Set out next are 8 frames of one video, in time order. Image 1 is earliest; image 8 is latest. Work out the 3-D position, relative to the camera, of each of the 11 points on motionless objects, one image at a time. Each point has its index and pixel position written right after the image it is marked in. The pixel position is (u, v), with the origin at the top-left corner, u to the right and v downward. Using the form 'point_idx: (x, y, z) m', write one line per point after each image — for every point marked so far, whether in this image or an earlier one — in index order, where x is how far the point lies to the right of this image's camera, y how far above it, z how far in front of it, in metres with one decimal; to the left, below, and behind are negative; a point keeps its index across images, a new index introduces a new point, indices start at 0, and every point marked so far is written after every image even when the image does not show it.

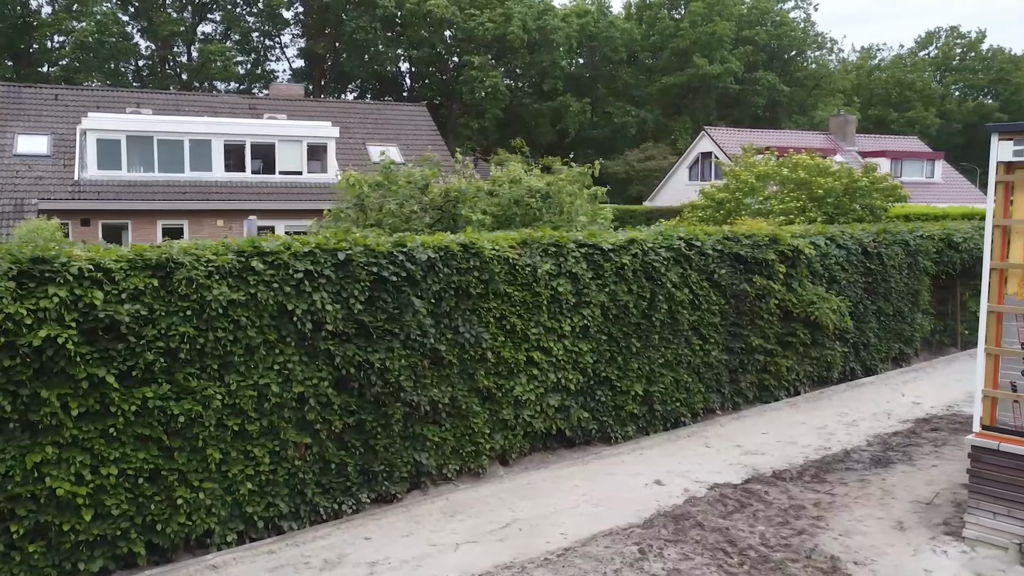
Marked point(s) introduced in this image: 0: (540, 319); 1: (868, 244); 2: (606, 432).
0: (+0.2, -0.3, +7.4) m
1: (+4.4, +0.5, +10.8) m
2: (+0.9, -1.3, +8.2) m
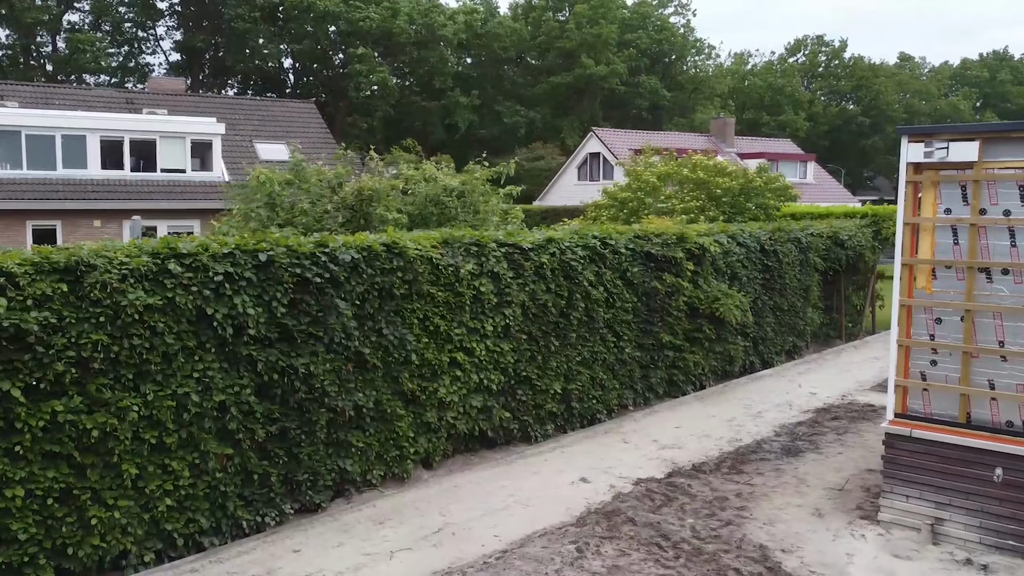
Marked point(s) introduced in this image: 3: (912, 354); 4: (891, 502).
0: (-0.4, -0.3, +7.3) m
1: (+3.2, +0.6, +11.2) m
2: (+0.1, -1.3, +8.2) m
3: (+2.7, -0.4, +5.9) m
4: (+2.6, -1.5, +6.0) m
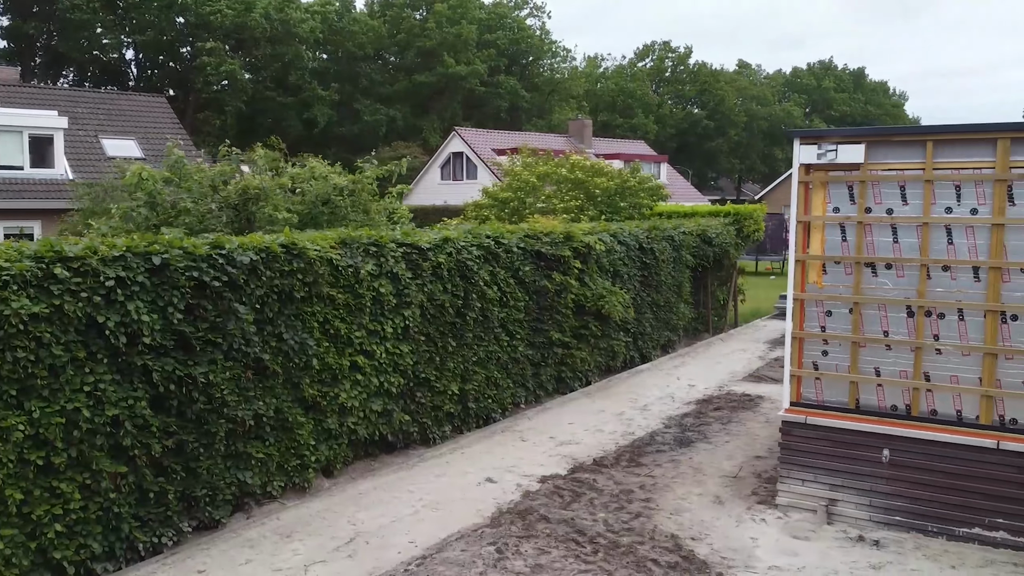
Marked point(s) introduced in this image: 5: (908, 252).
0: (-1.2, -0.3, +7.1) m
1: (+1.7, +0.6, +11.6) m
2: (-0.8, -1.3, +8.1) m
3: (+2.1, -0.4, +6.3) m
4: (+2.0, -1.4, +6.3) m
5: (+2.6, +0.2, +5.9) m
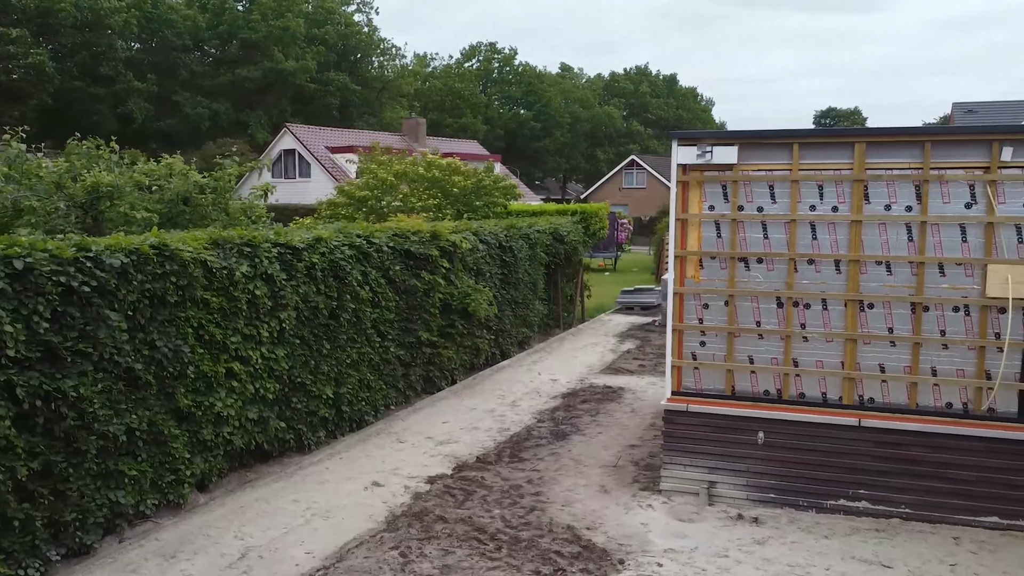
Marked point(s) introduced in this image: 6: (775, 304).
0: (-2.1, -0.3, +6.8) m
1: (-0.1, +0.7, +11.7) m
2: (-1.9, -1.3, +7.8) m
3: (+1.3, -0.4, +6.6) m
4: (+1.2, -1.4, +6.6) m
5: (+1.9, +0.3, +6.3) m
6: (+1.9, -0.1, +6.3) m
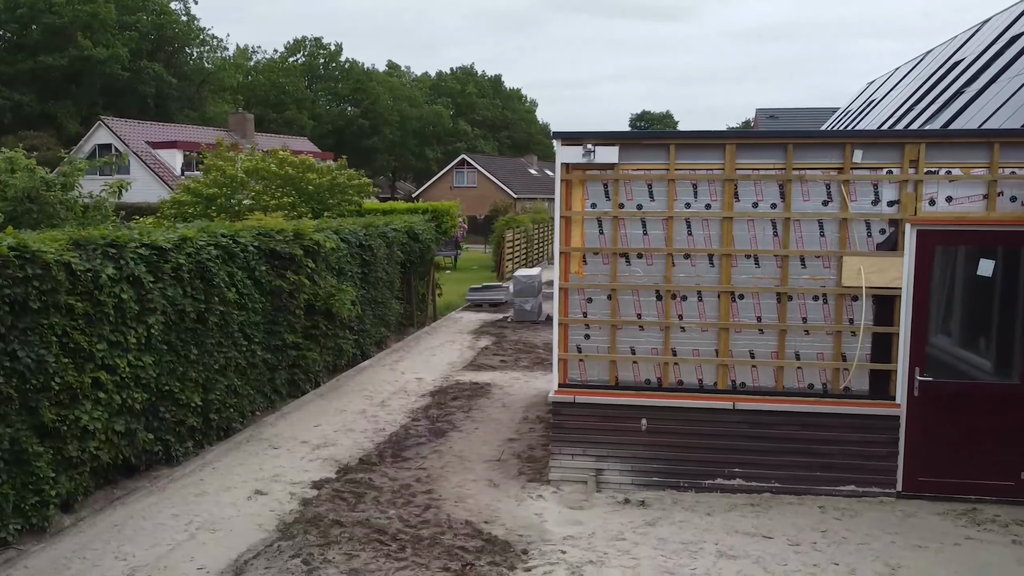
0: (-2.9, -0.3, +6.3) m
1: (-1.9, +0.7, +11.5) m
2: (-2.9, -1.4, +7.3) m
3: (+0.4, -0.3, +6.8) m
4: (+0.4, -1.3, +6.8) m
5: (+1.1, +0.3, +6.6) m
6: (+1.1, -0.1, +6.7) m
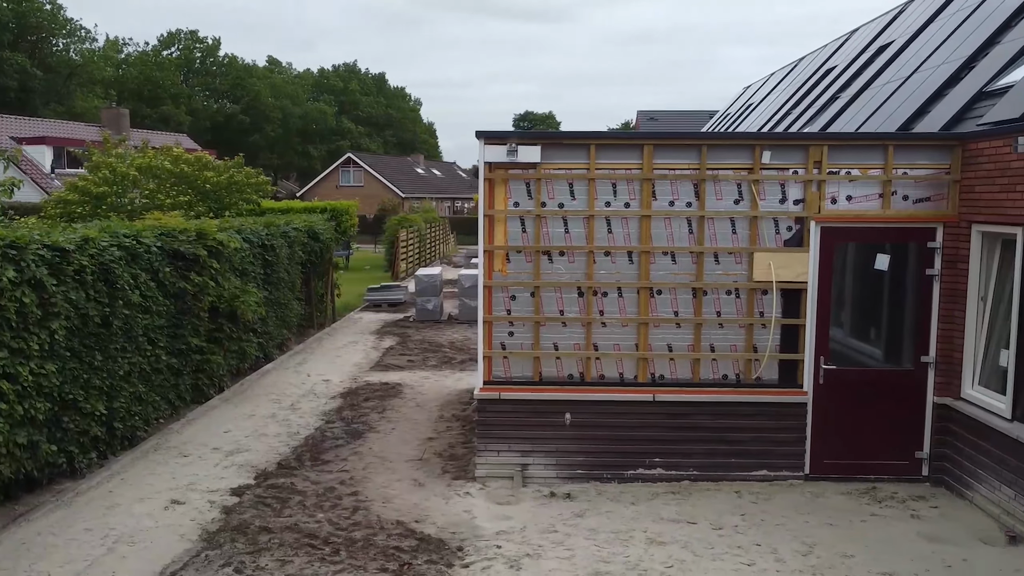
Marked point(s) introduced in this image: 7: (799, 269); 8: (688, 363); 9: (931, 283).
0: (-3.4, -0.3, +5.9) m
1: (-3.1, +0.6, +11.2) m
2: (-3.5, -1.4, +7.0) m
3: (-0.1, -0.3, +6.9) m
4: (-0.2, -1.3, +6.9) m
5: (+0.5, +0.4, +6.8) m
6: (+0.5, 0.0, +6.8) m
7: (+2.2, +0.1, +6.7) m
8: (+1.4, -0.6, +6.9) m
9: (+3.2, 0.0, +6.7) m
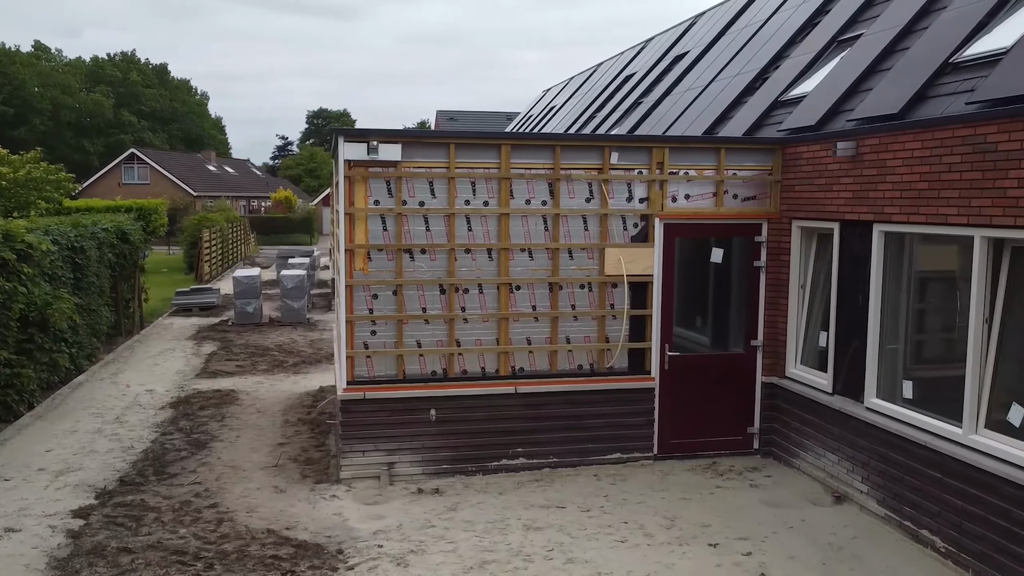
0: (-4.2, -0.4, +5.1) m
1: (-5.1, +0.6, +10.4) m
2: (-4.5, -1.5, +6.2) m
3: (-1.2, -0.3, +6.8) m
4: (-1.2, -1.3, +6.8) m
5: (-0.6, +0.4, +6.9) m
6: (-0.6, 0.0, +6.9) m
7: (+1.1, +0.2, +7.2) m
8: (+0.3, -0.5, +7.1) m
9: (+2.1, +0.1, +7.4) m
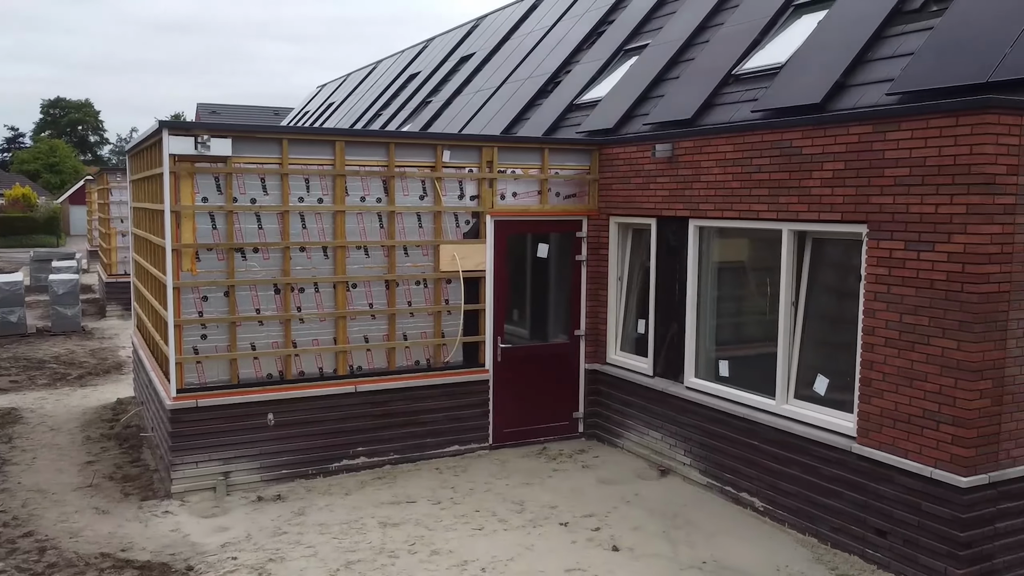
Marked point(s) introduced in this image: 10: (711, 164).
0: (-4.8, -0.5, +4.1) m
1: (-7.1, +0.5, +8.8) m
2: (-5.3, -1.6, +5.0) m
3: (-2.4, -0.3, +6.4) m
4: (-2.4, -1.3, +6.4) m
5: (-1.8, +0.4, +6.6) m
6: (-1.8, 0.0, +6.7) m
7: (-0.3, +0.2, +7.4) m
8: (-1.0, -0.5, +7.1) m
9: (+0.6, +0.2, +7.8) m
10: (+1.5, +0.9, +6.5) m
